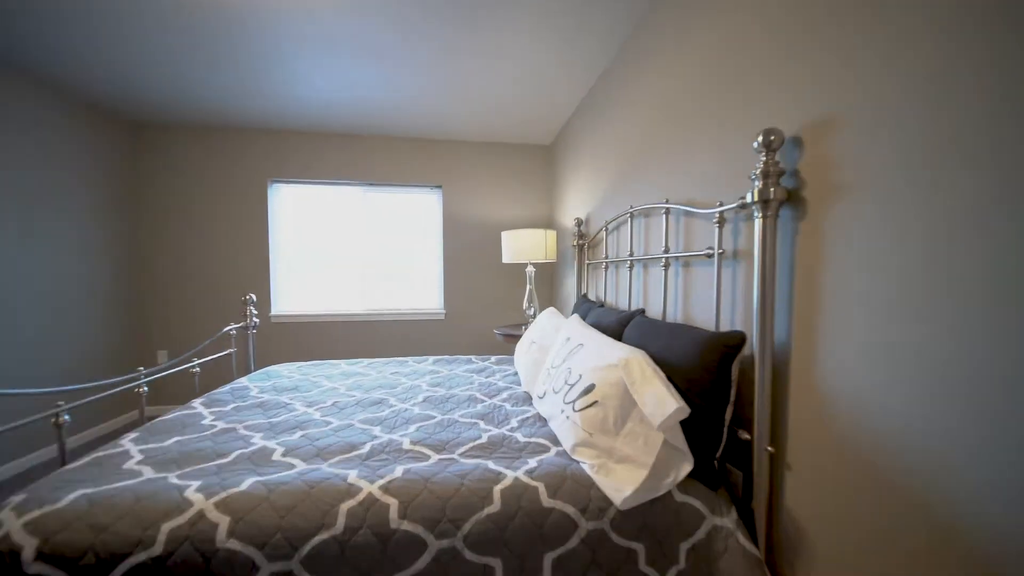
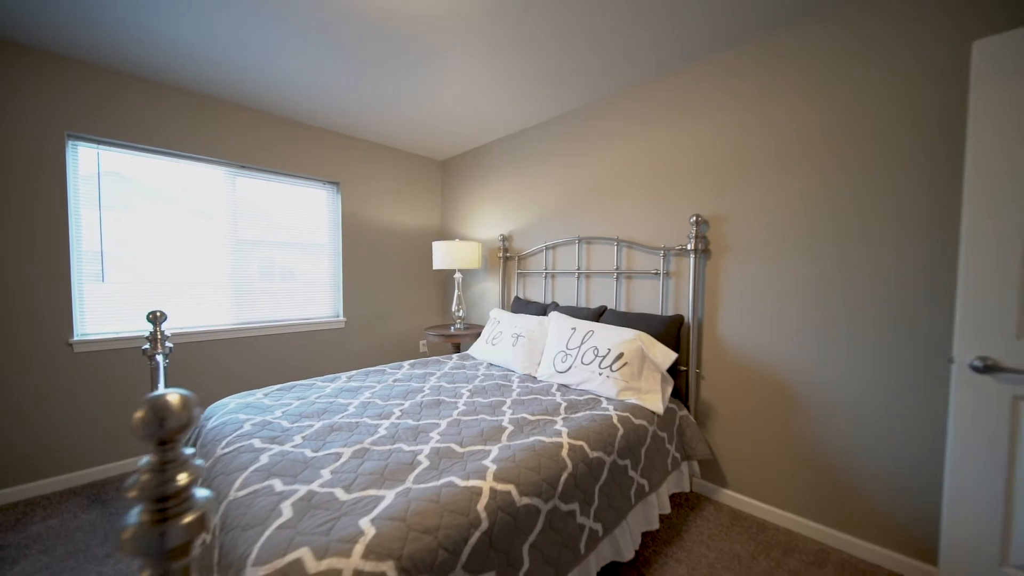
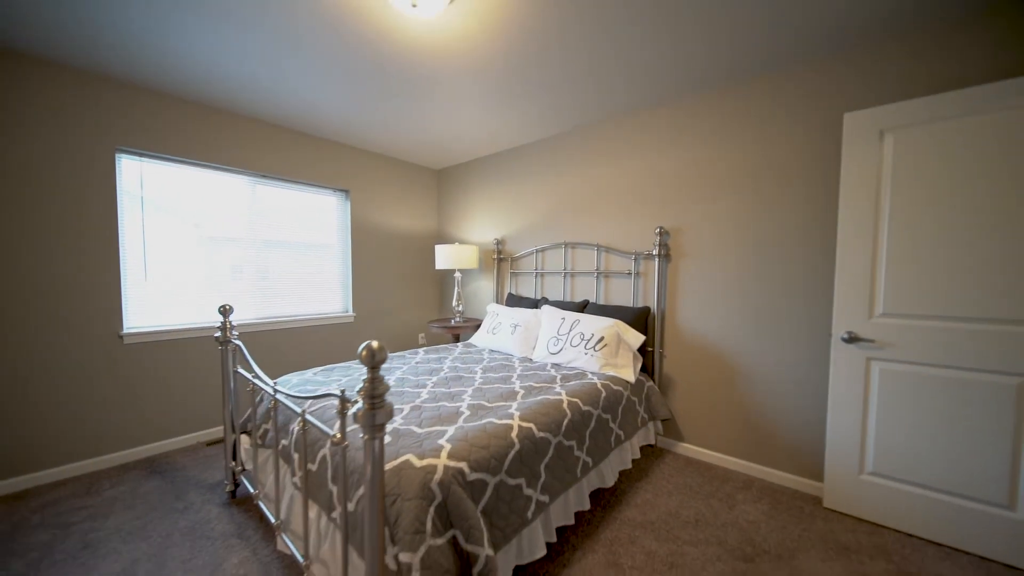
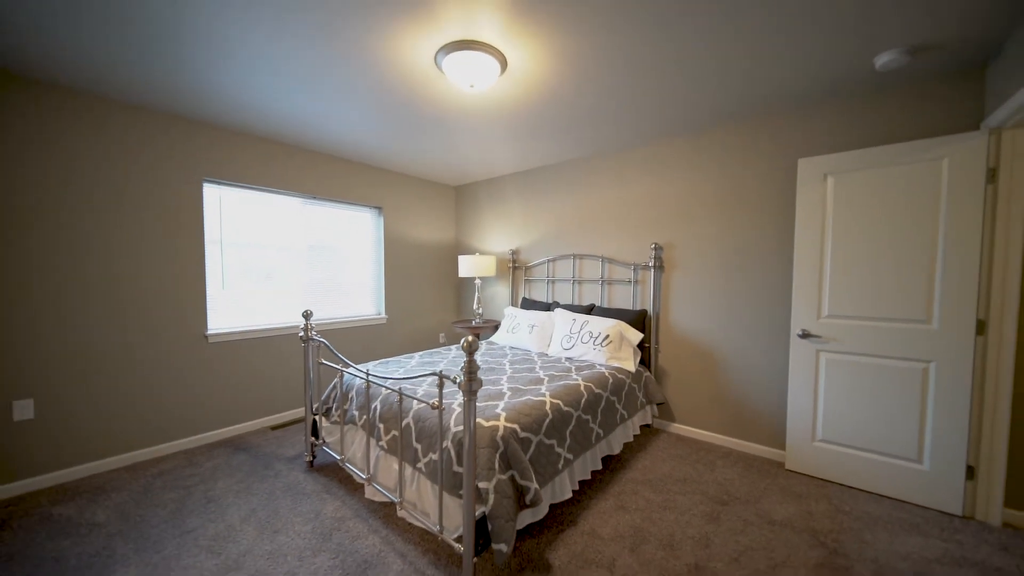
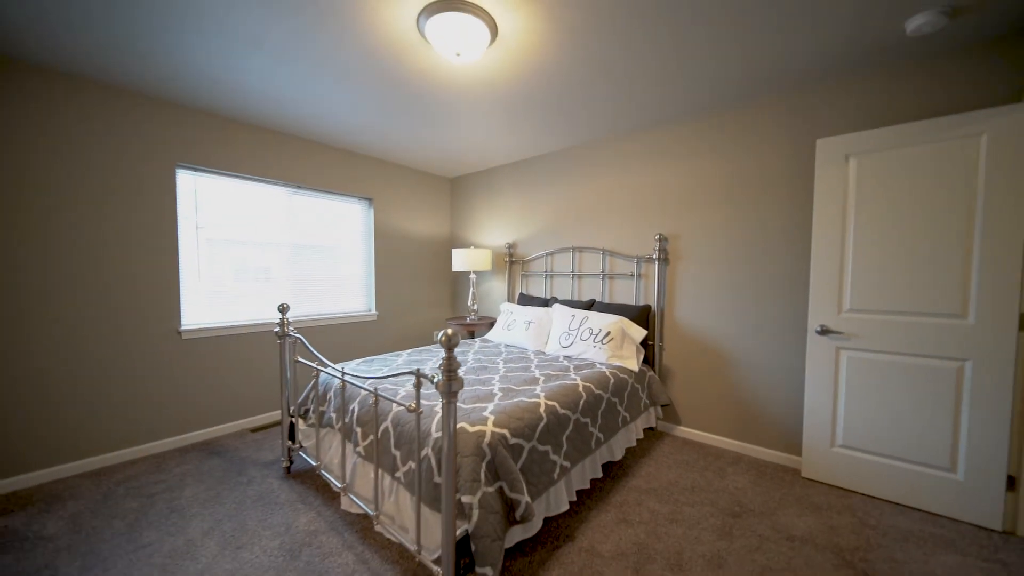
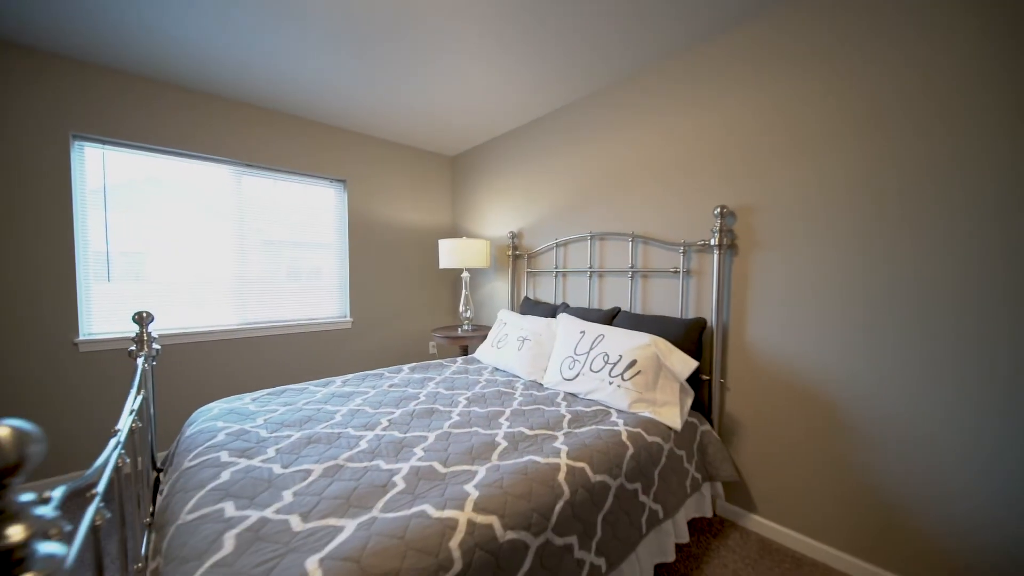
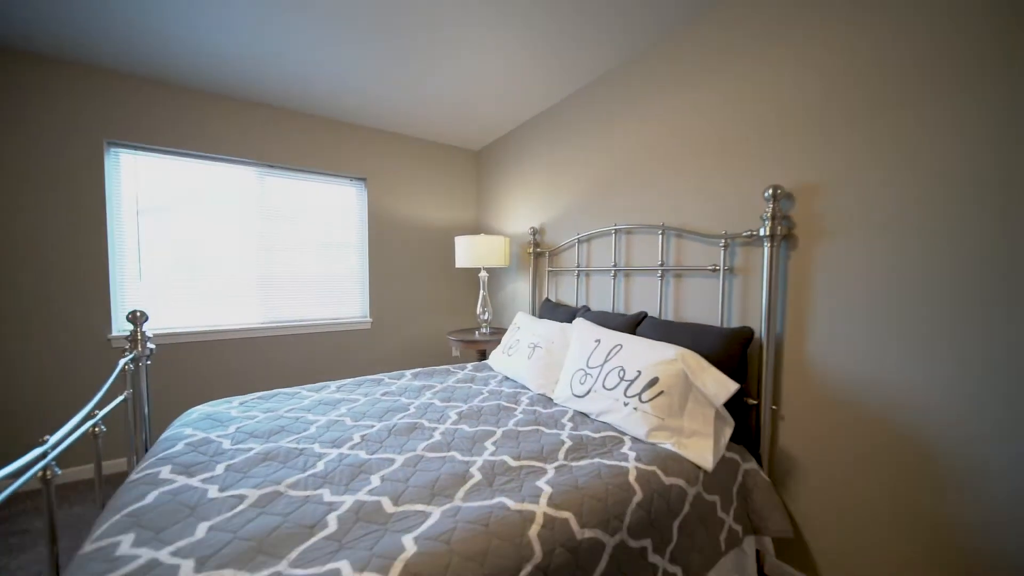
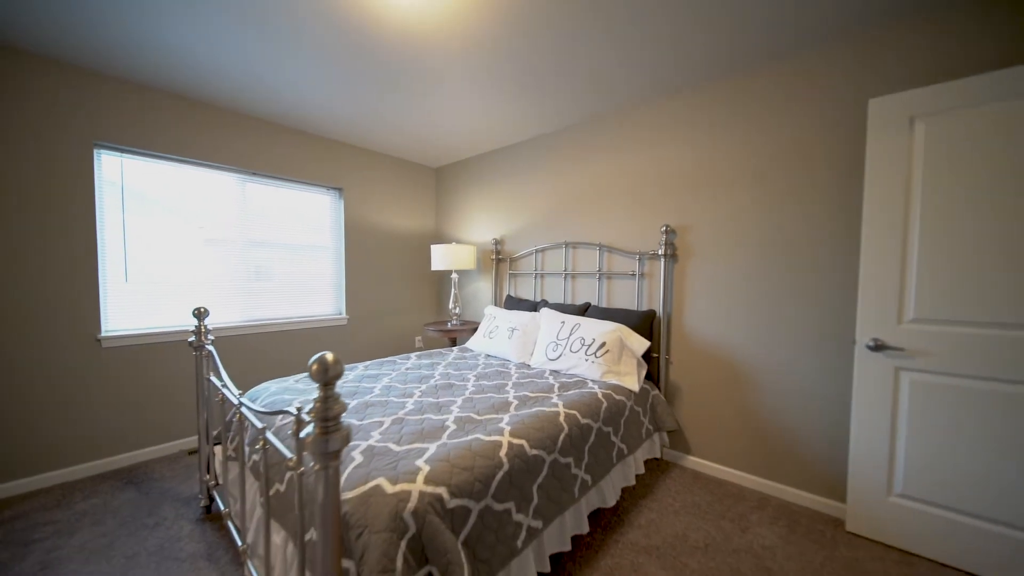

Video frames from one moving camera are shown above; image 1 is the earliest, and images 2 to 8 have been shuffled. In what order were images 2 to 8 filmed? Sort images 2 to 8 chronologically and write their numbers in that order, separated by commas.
7, 6, 2, 8, 3, 5, 4
